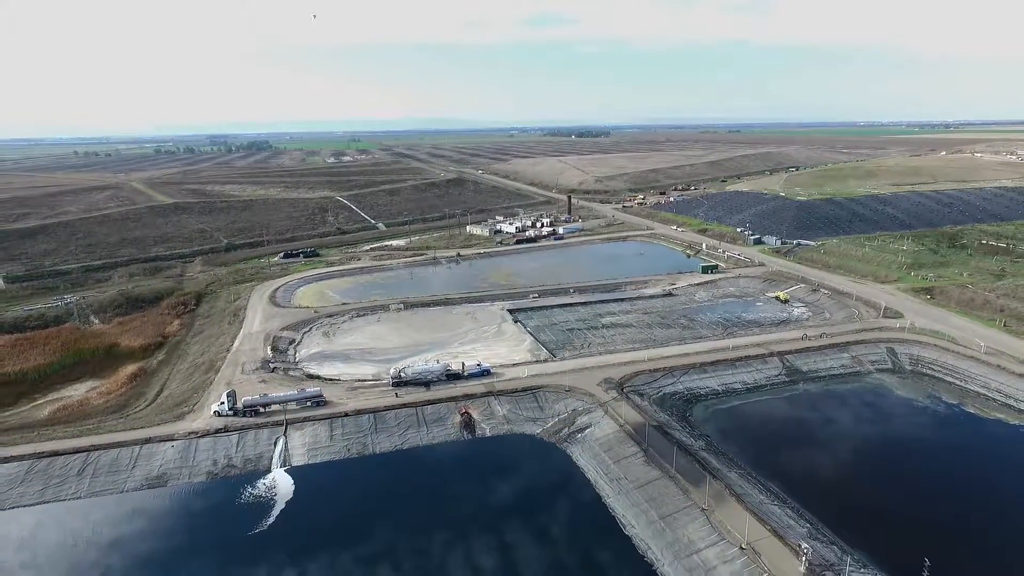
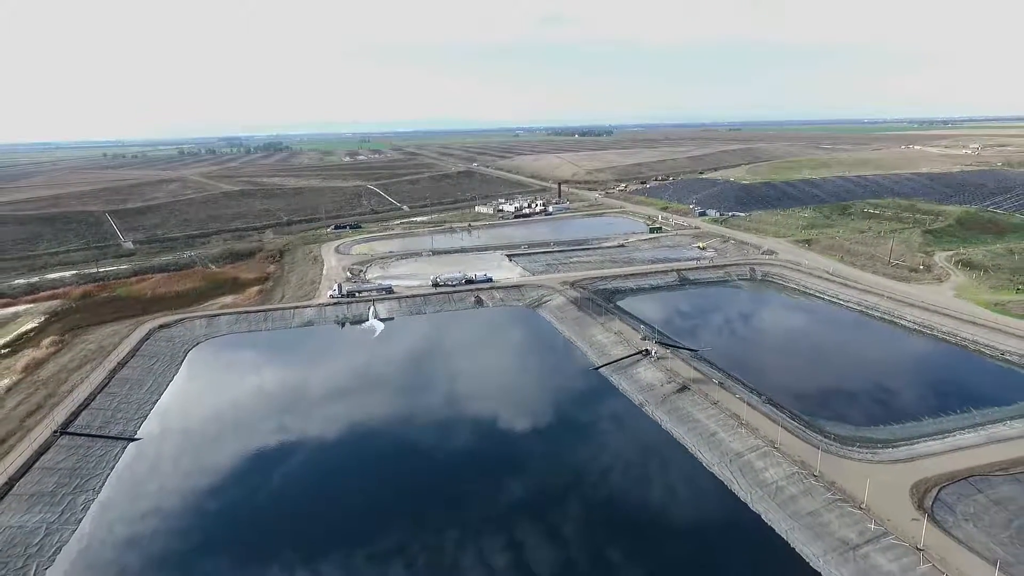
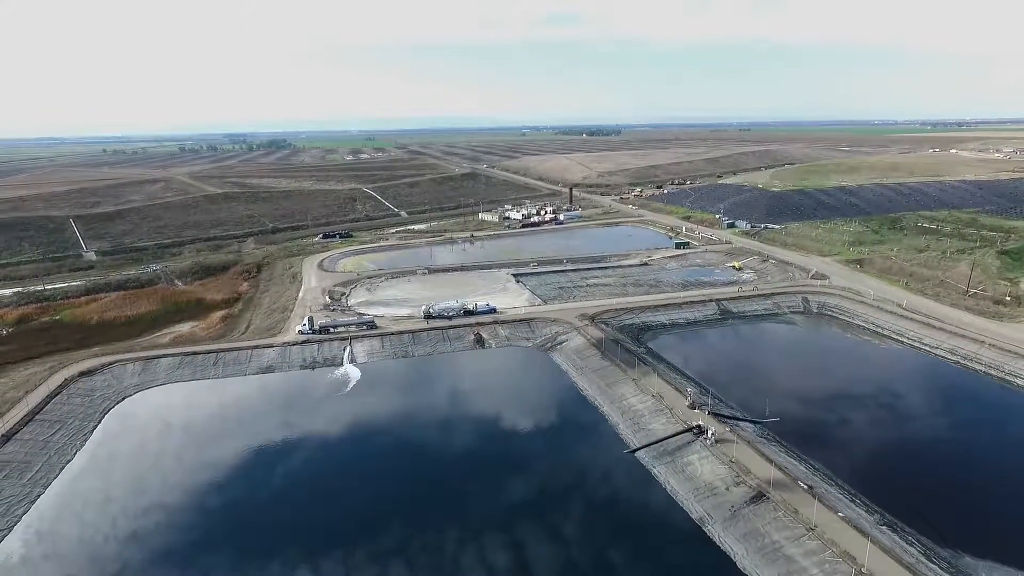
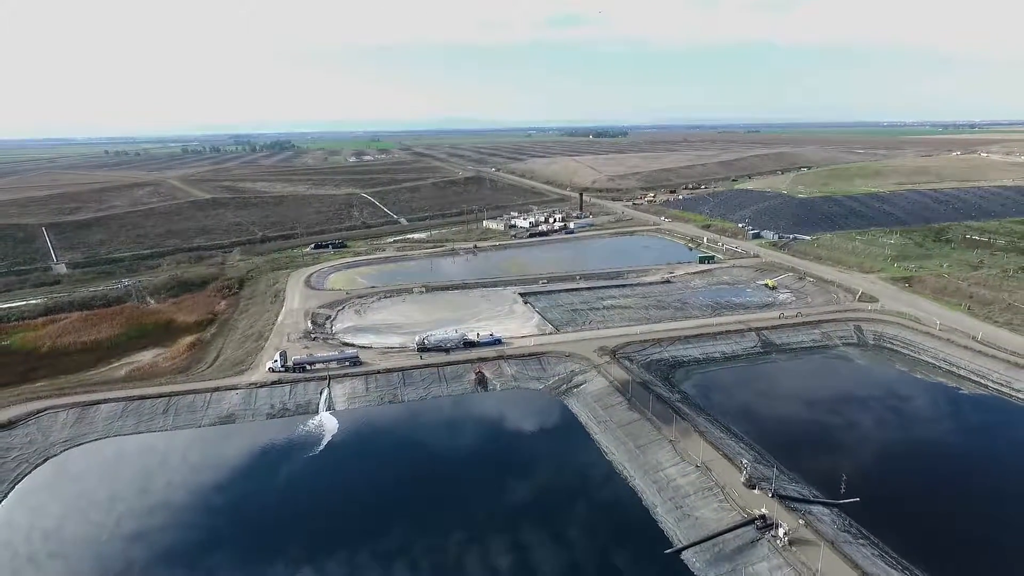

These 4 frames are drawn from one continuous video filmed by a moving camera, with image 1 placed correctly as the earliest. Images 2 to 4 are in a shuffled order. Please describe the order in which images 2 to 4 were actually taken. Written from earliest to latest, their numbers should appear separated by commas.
4, 3, 2
